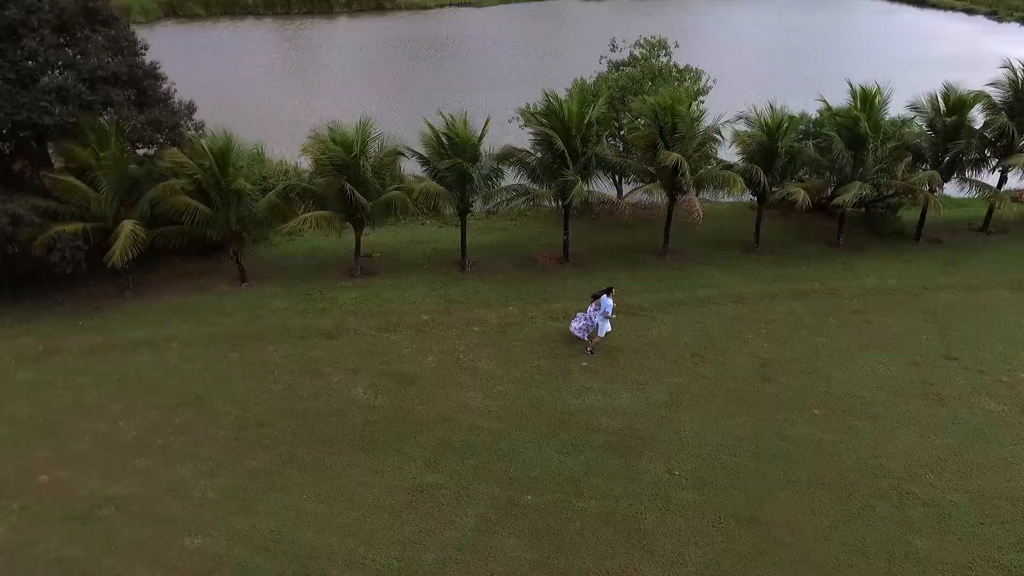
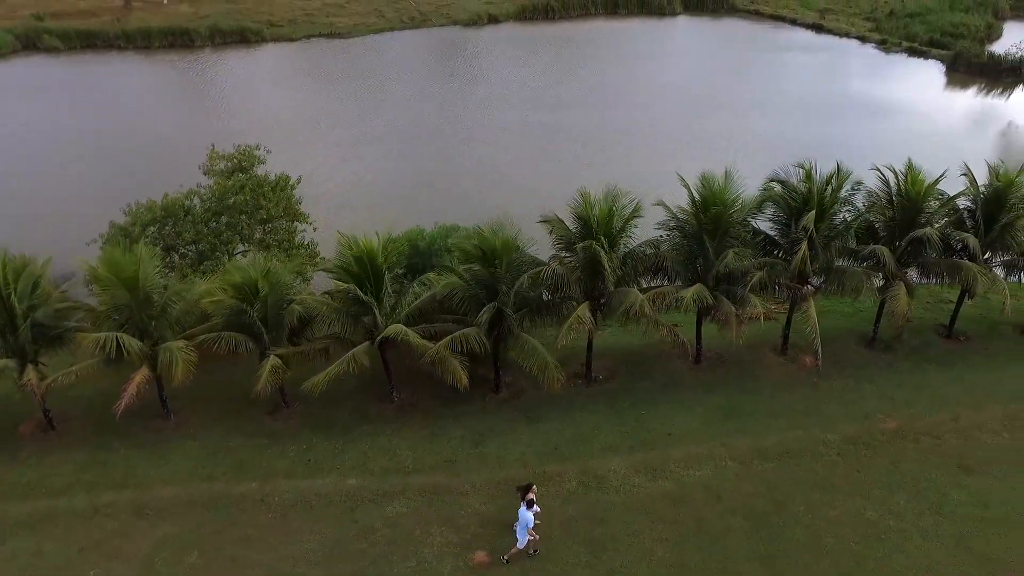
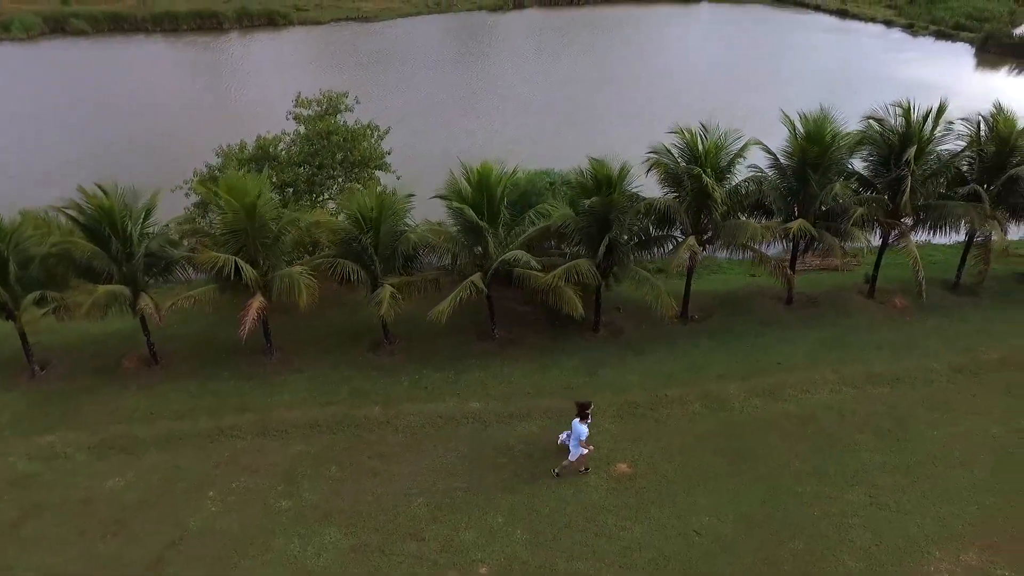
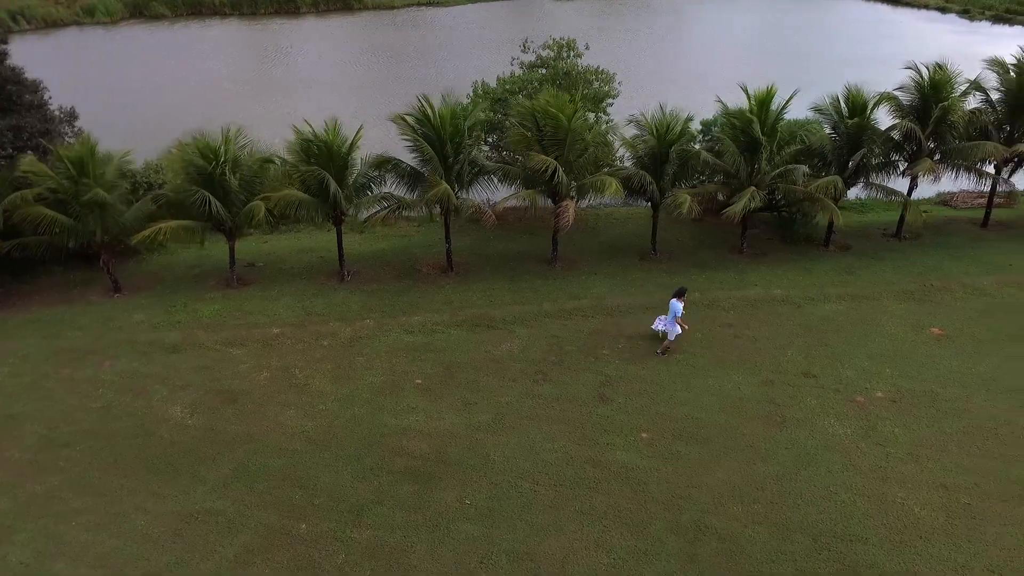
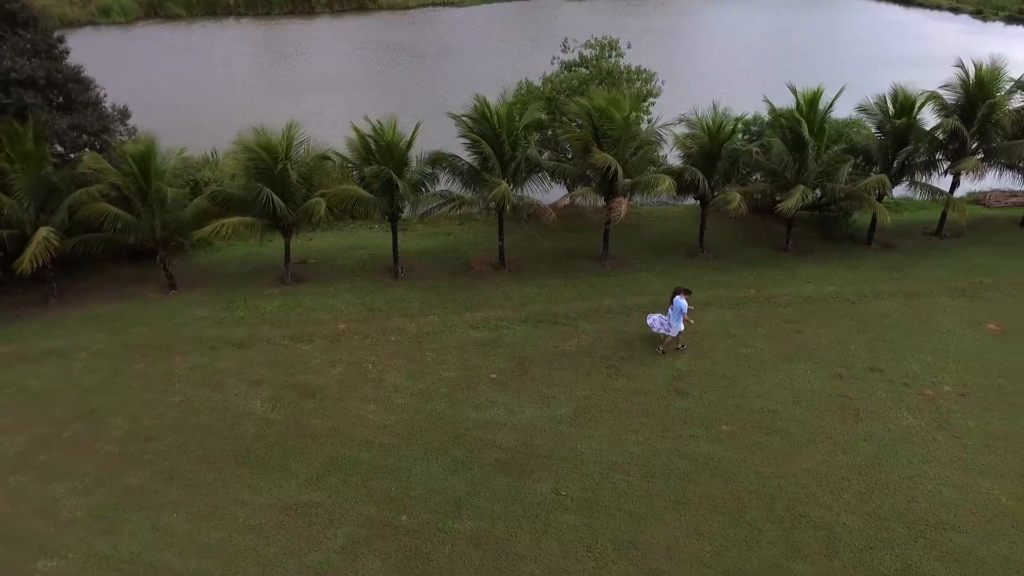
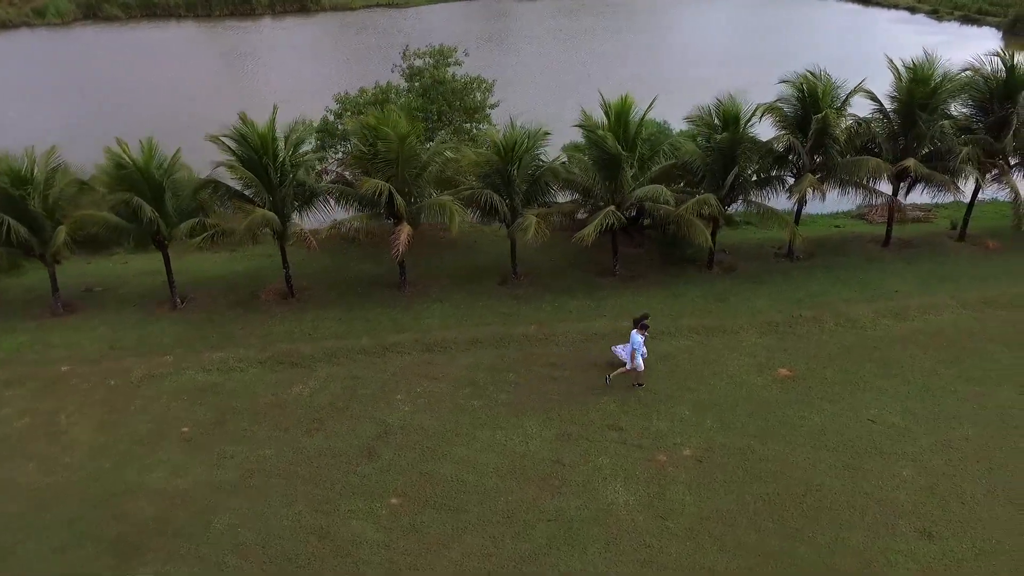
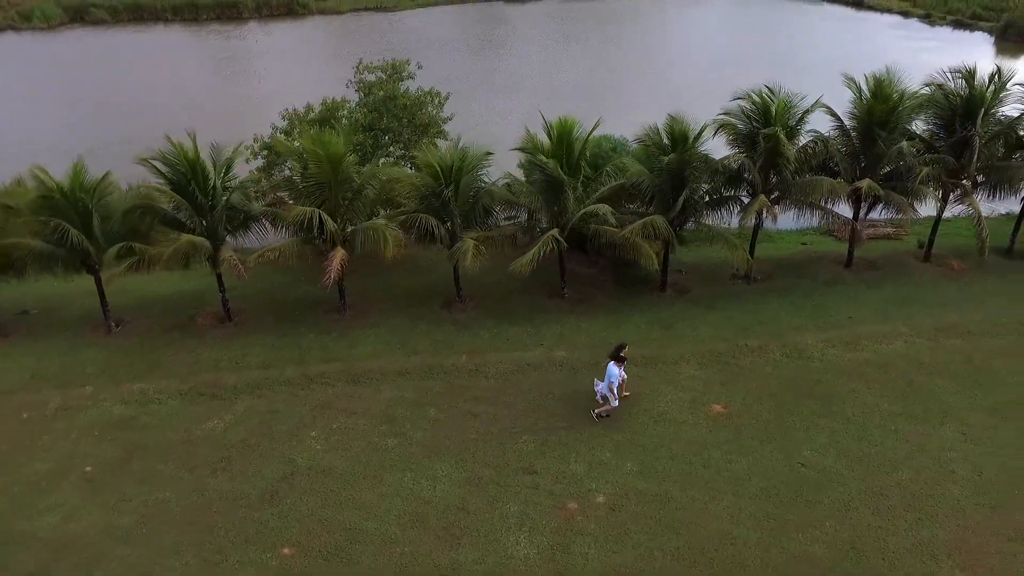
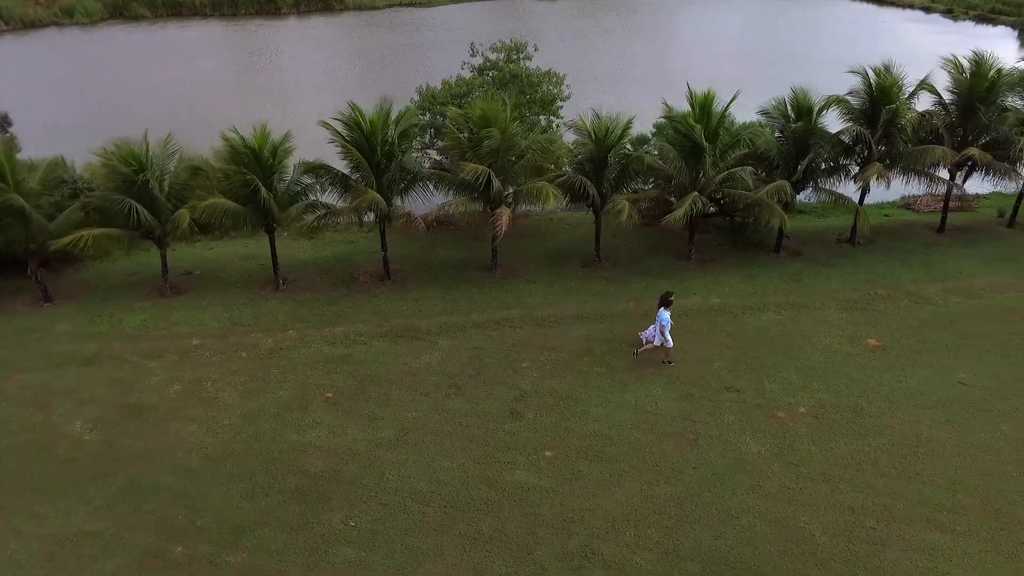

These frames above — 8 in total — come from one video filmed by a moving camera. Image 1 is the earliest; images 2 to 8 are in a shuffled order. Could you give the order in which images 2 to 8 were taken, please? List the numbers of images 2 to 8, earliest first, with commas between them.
5, 4, 8, 6, 7, 3, 2
